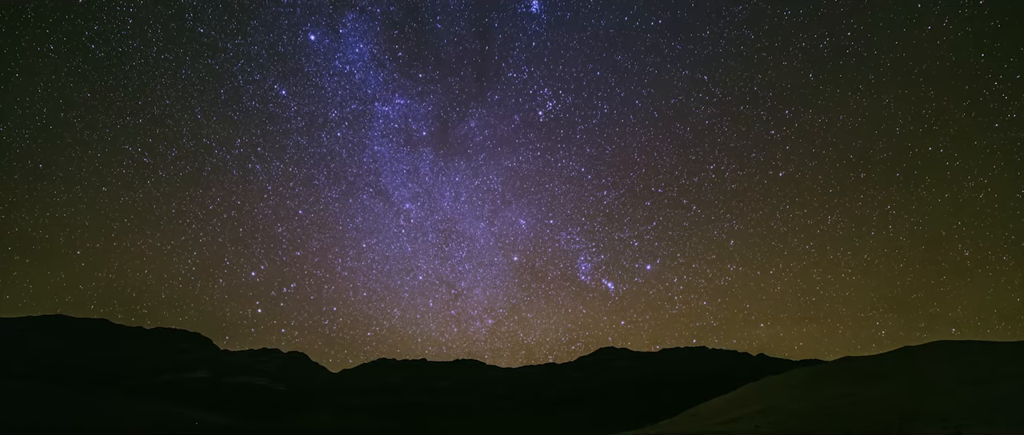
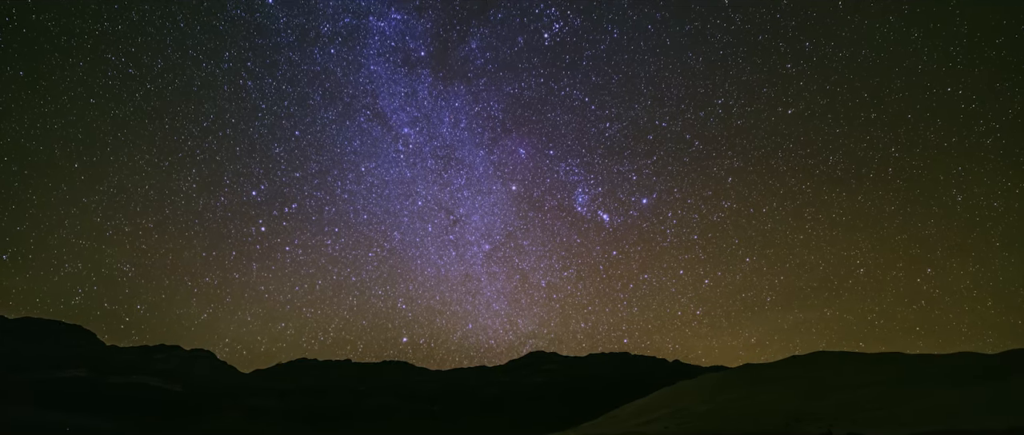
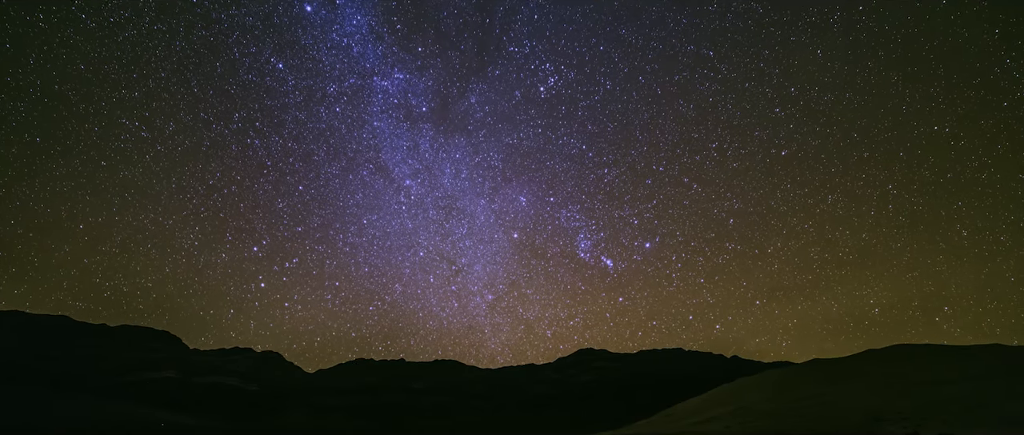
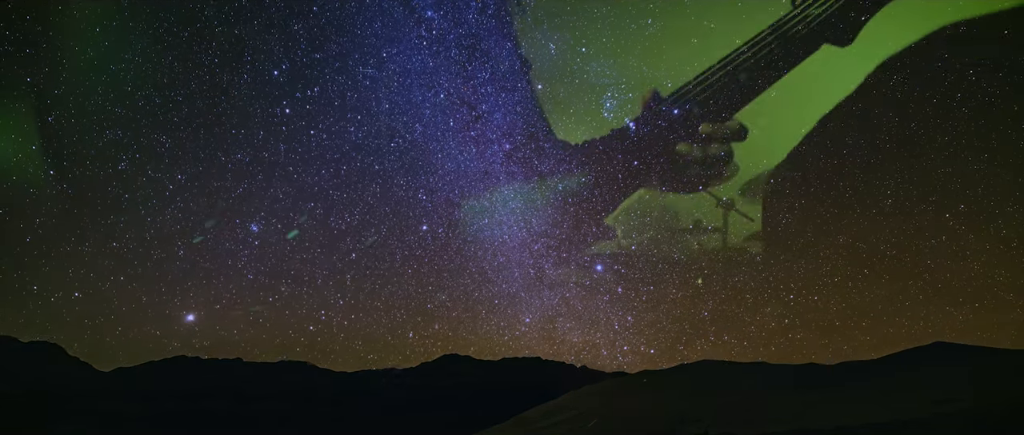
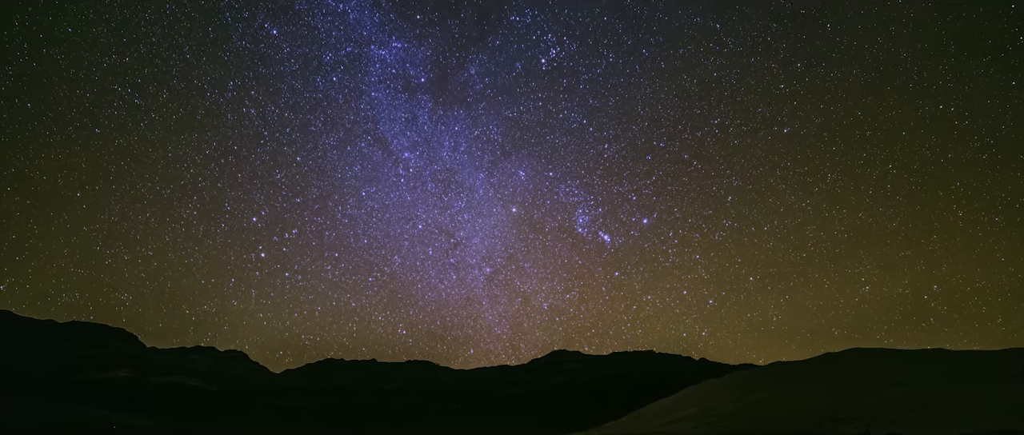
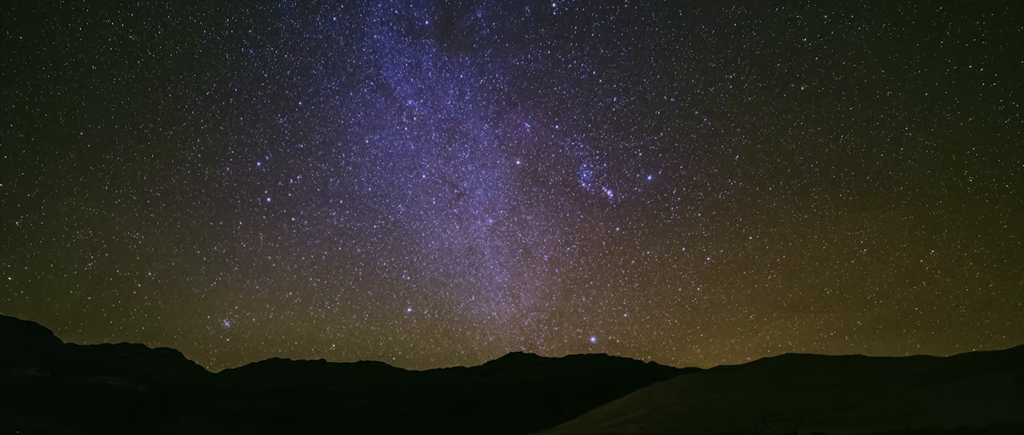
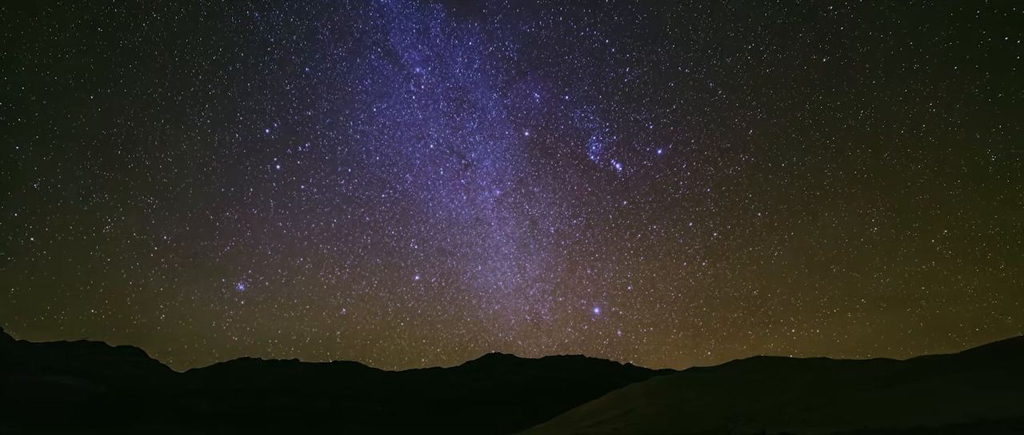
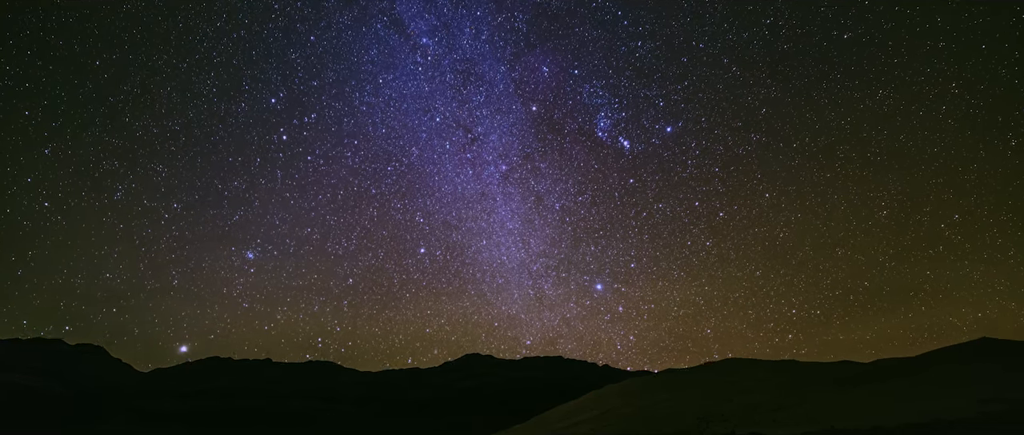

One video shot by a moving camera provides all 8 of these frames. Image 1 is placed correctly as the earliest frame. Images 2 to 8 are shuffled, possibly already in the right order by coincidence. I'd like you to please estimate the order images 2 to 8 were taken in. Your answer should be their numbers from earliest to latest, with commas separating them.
3, 5, 2, 6, 7, 8, 4
